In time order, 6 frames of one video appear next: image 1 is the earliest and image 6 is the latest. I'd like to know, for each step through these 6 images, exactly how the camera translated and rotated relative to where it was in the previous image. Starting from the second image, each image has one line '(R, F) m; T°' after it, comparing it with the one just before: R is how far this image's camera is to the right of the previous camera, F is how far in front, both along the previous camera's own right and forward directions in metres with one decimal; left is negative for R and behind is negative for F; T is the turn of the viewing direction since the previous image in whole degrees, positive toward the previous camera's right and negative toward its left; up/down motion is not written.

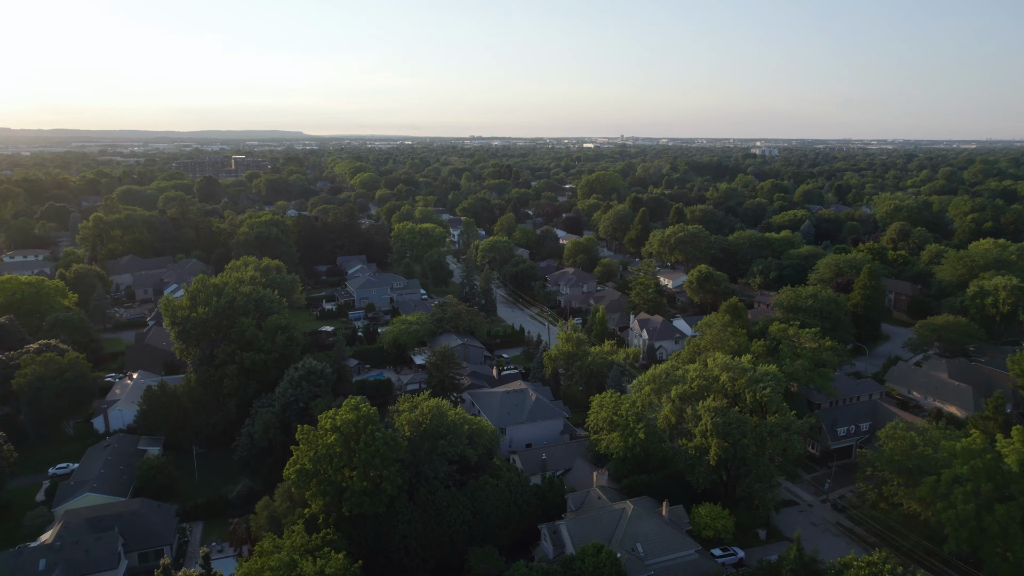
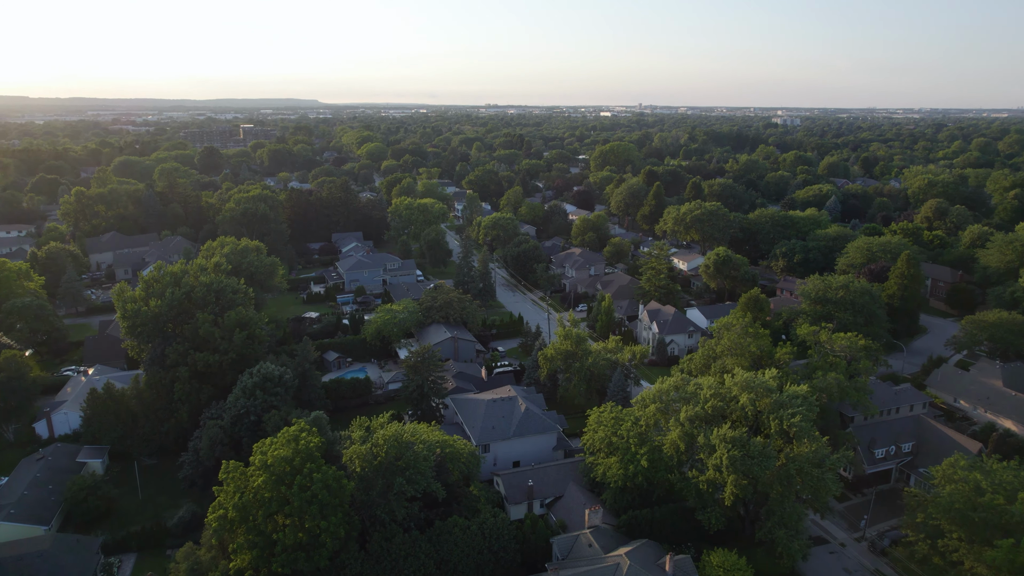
(+1.0, +3.9) m; -1°
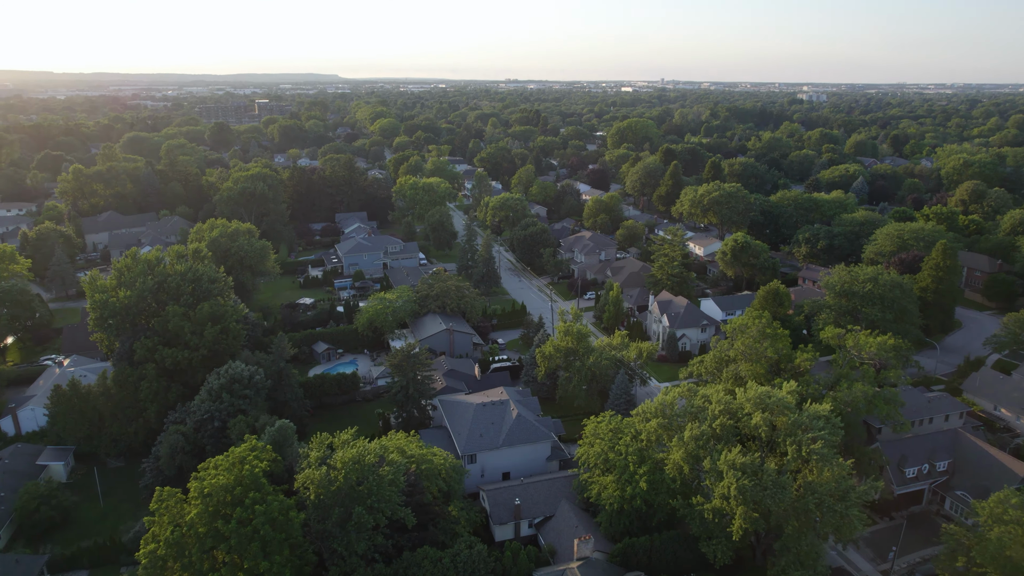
(+0.9, +2.3) m; -2°
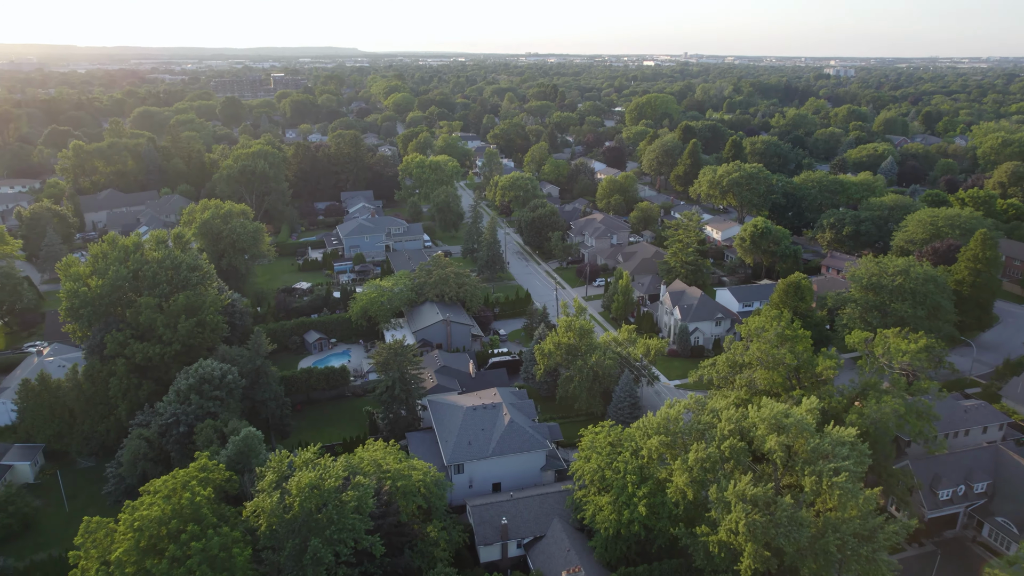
(+0.8, +2.0) m; -2°
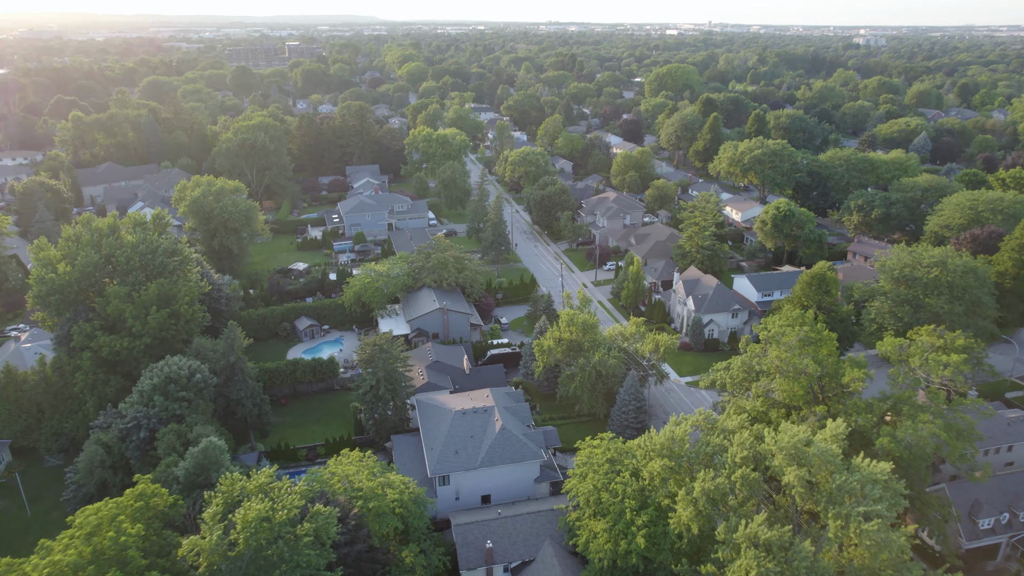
(+0.7, +2.0) m; -1°
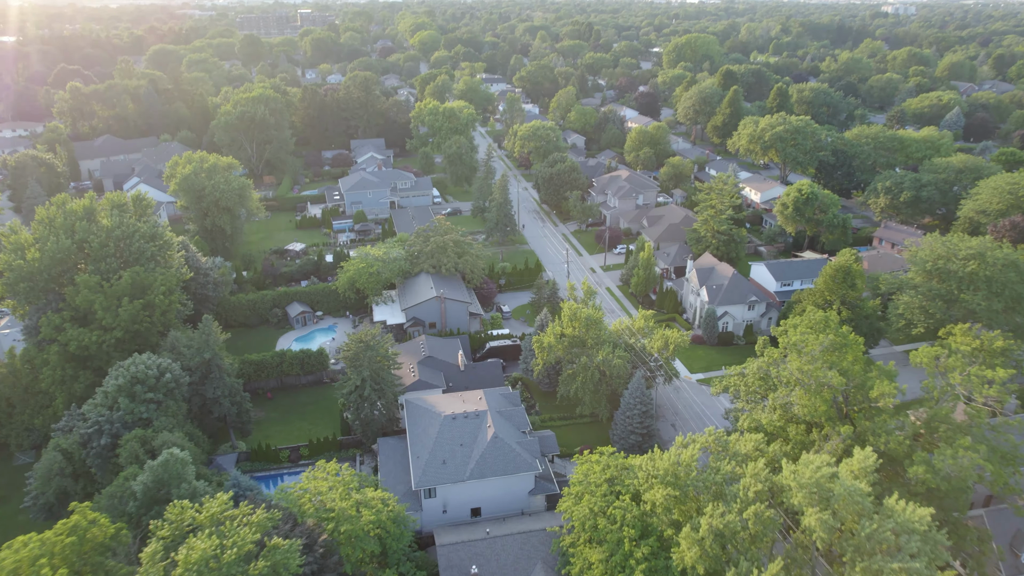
(+0.5, +1.7) m; -1°
